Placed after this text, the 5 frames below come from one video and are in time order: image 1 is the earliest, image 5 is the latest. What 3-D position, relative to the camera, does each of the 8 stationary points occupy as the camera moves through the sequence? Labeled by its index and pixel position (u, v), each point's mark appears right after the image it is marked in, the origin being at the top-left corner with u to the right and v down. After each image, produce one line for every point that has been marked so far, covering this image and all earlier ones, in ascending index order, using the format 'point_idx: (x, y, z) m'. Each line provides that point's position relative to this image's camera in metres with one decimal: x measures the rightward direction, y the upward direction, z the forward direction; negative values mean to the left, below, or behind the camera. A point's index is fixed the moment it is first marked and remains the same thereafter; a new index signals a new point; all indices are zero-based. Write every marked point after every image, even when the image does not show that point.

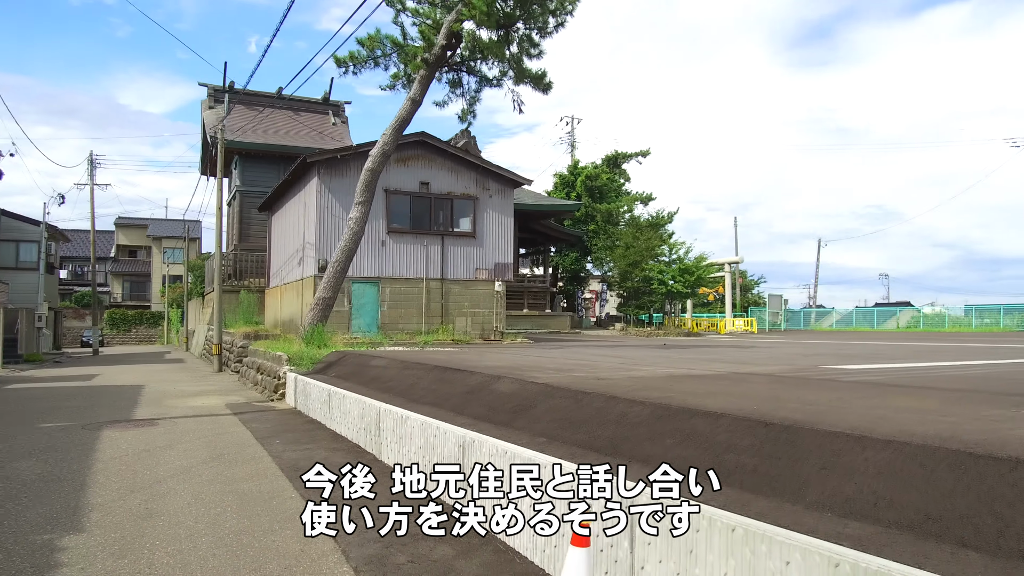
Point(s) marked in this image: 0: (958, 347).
0: (+11.5, -1.5, +17.8) m
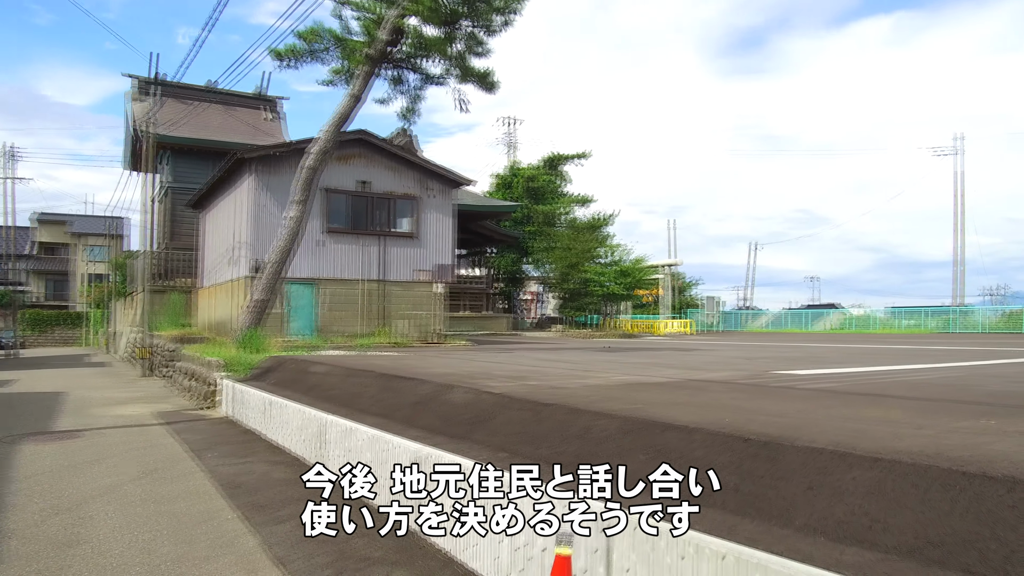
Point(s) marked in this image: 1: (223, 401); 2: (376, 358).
0: (+10.1, -1.6, +18.5) m
1: (-4.5, -1.8, +11.0) m
2: (-2.4, -1.2, +12.2) m
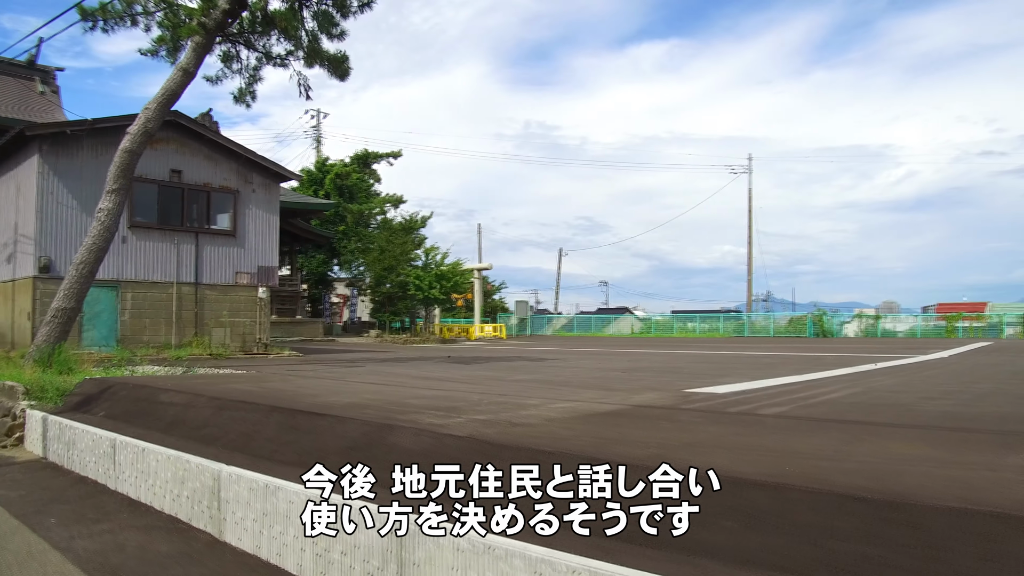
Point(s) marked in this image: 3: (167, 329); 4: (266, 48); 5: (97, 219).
0: (+5.9, -1.9, +20.0) m
1: (-5.9, -1.9, +8.7) m
2: (-4.2, -1.3, +10.4) m
3: (-9.5, -1.1, +19.4) m
4: (-5.2, +5.1, +15.1) m
5: (-7.2, +1.2, +12.2) m
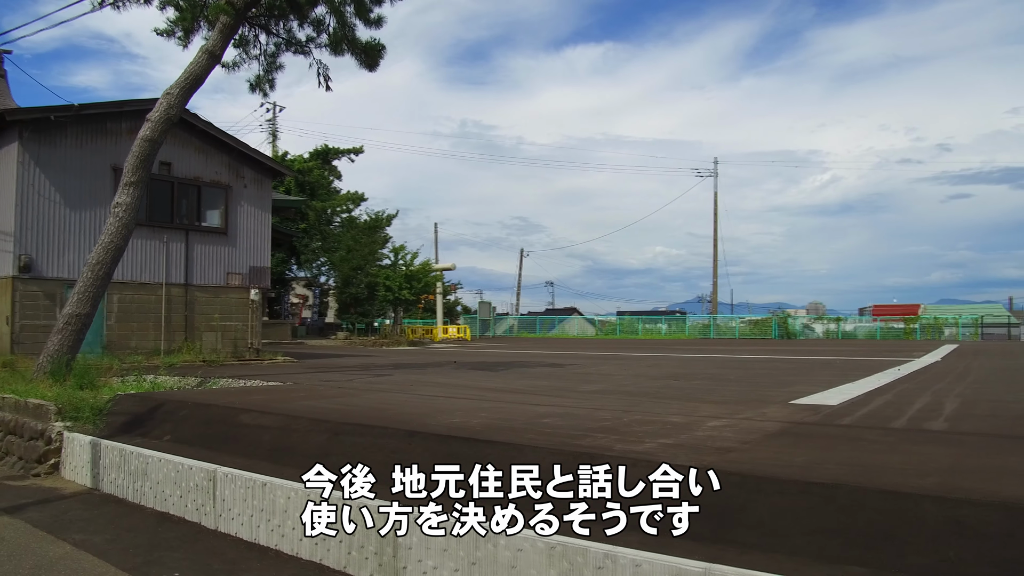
0: (+6.2, -2.0, +19.8) m
1: (-4.6, -2.0, +7.6) m
2: (-3.1, -1.4, +9.5) m
3: (-9.1, -1.2, +17.9) m
4: (-4.4, +5.1, +14.0) m
5: (-6.2, +1.2, +11.0) m
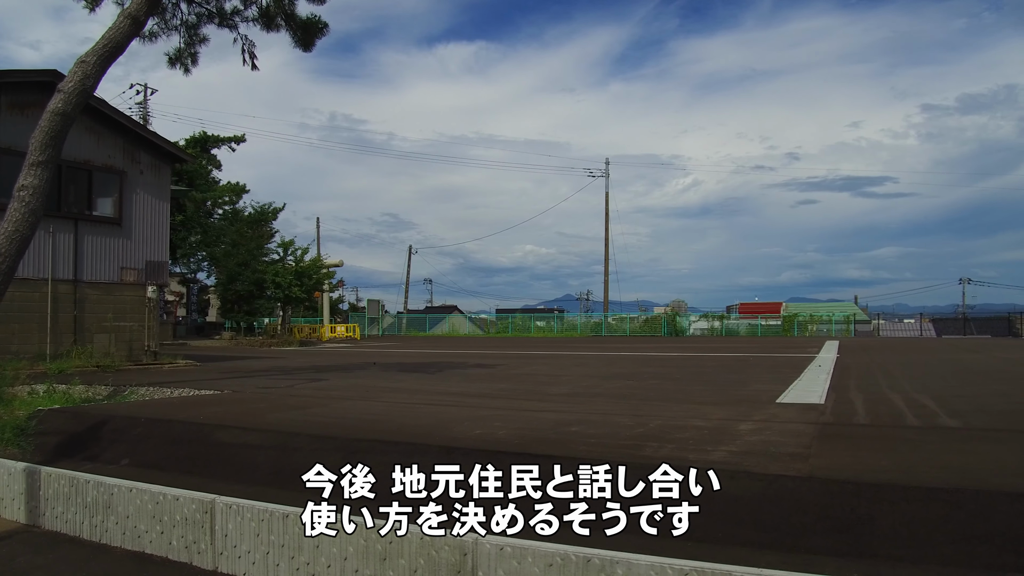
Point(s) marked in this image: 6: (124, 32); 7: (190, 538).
0: (+4.1, -2.0, +20.2) m
1: (-4.5, -2.0, +6.3) m
2: (-3.3, -1.4, +8.4) m
3: (-10.6, -1.1, +15.8) m
4: (-5.4, +5.1, +12.6) m
5: (-6.6, +1.2, +9.4) m
6: (-5.8, +3.7, +10.4) m
7: (-2.4, -1.9, +5.3) m
